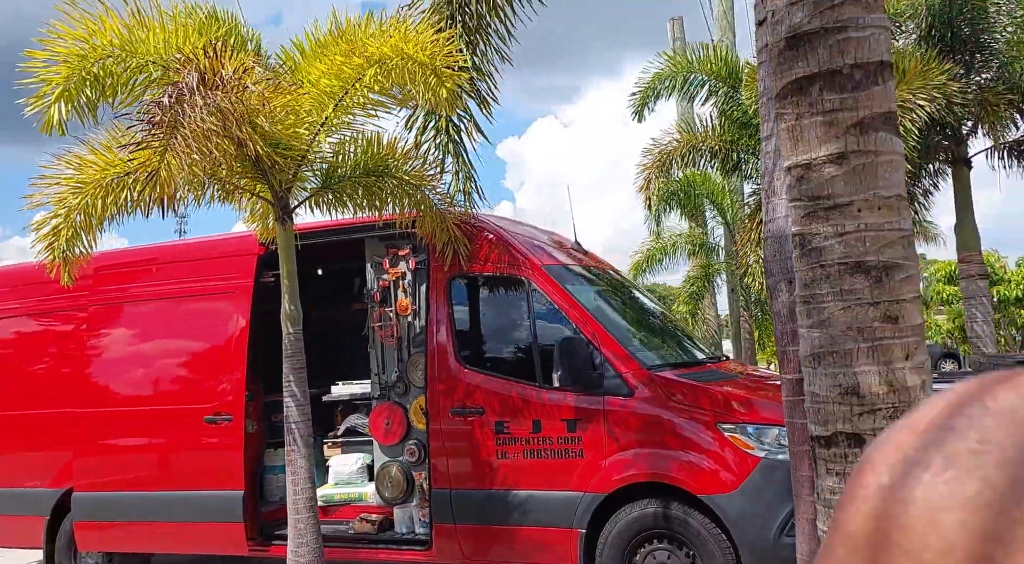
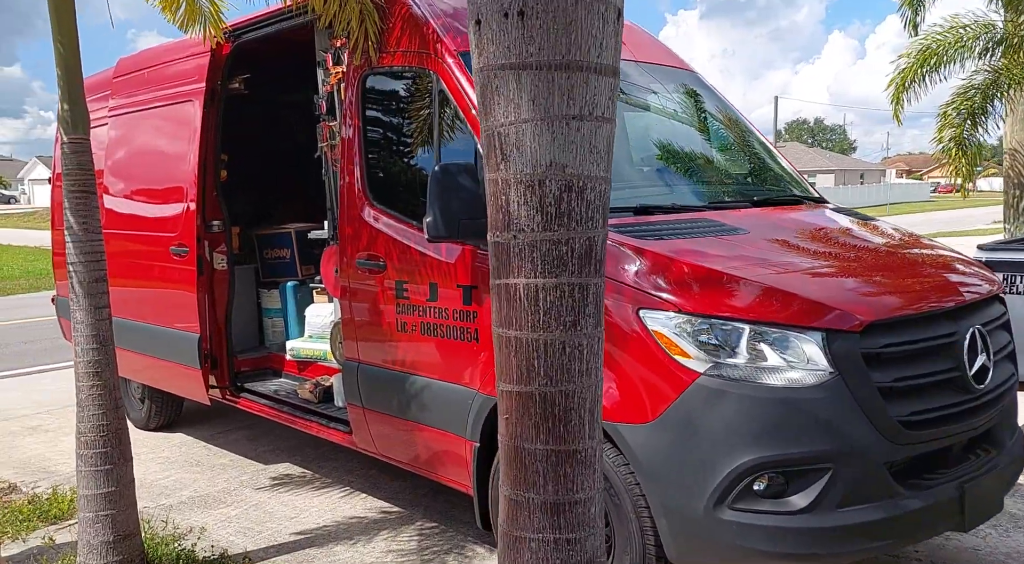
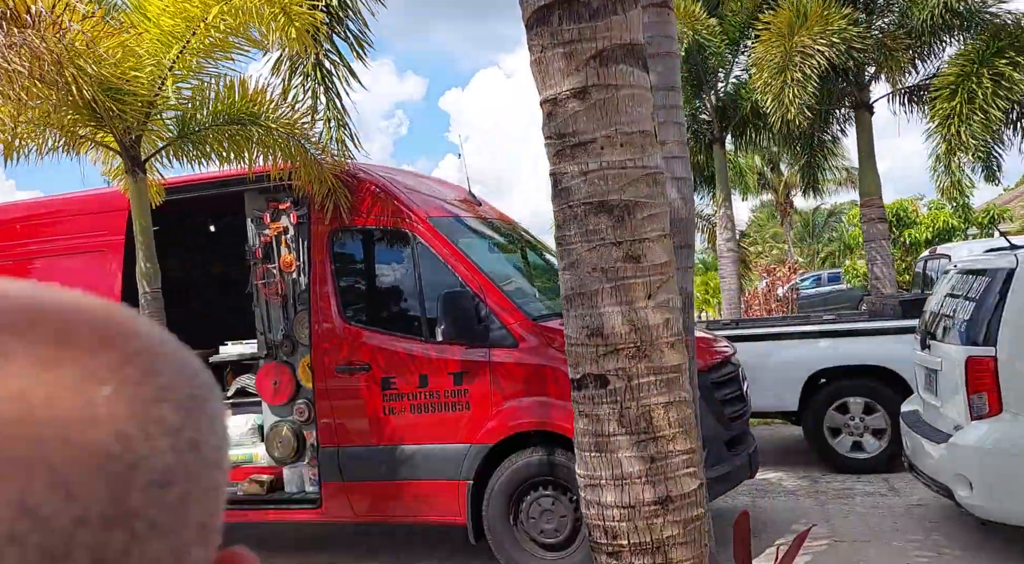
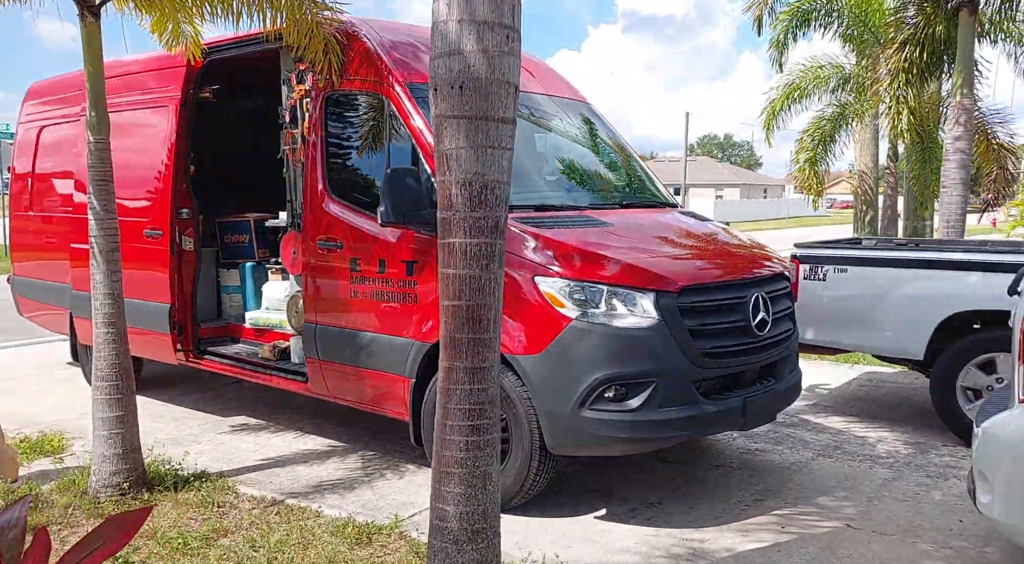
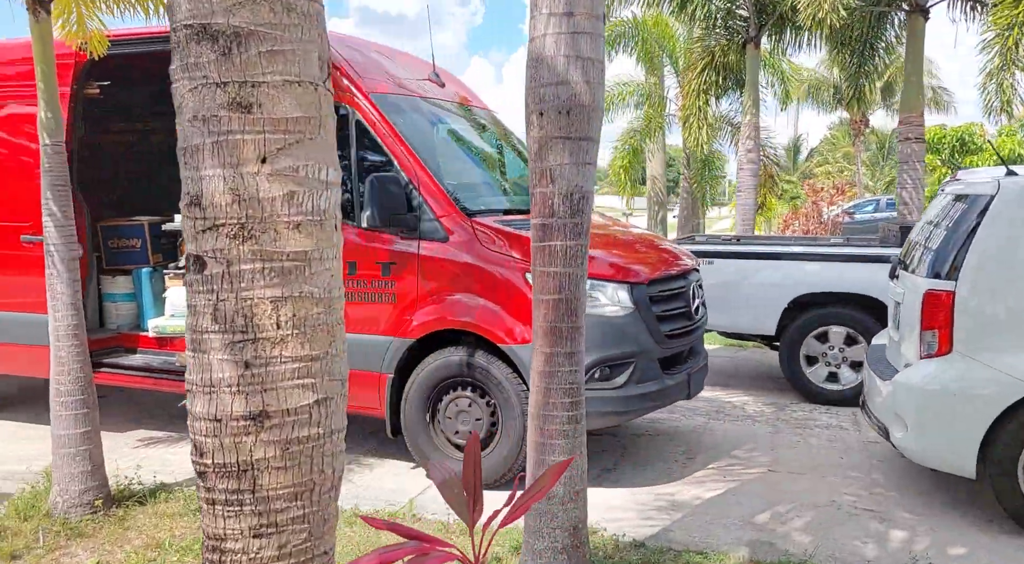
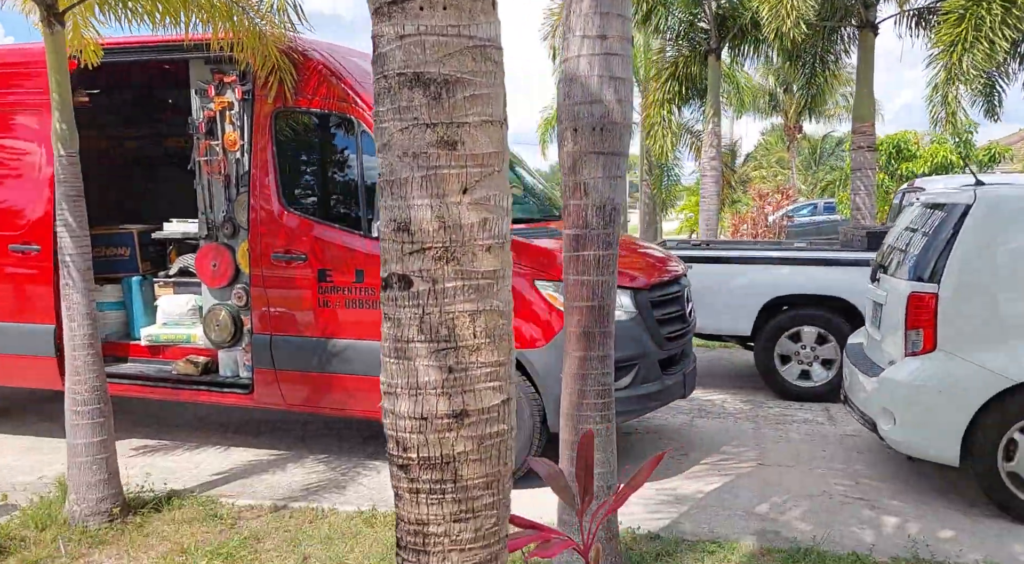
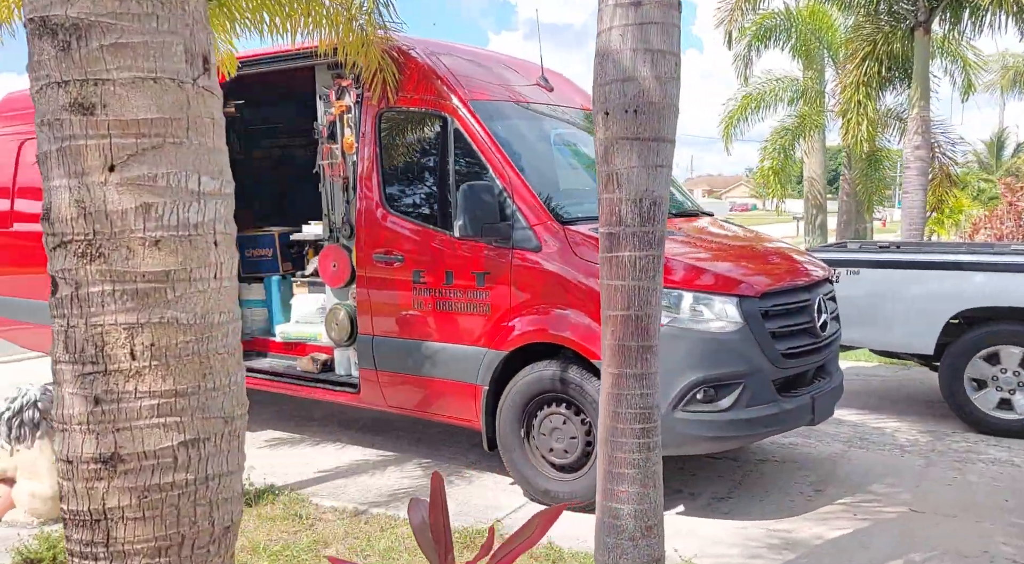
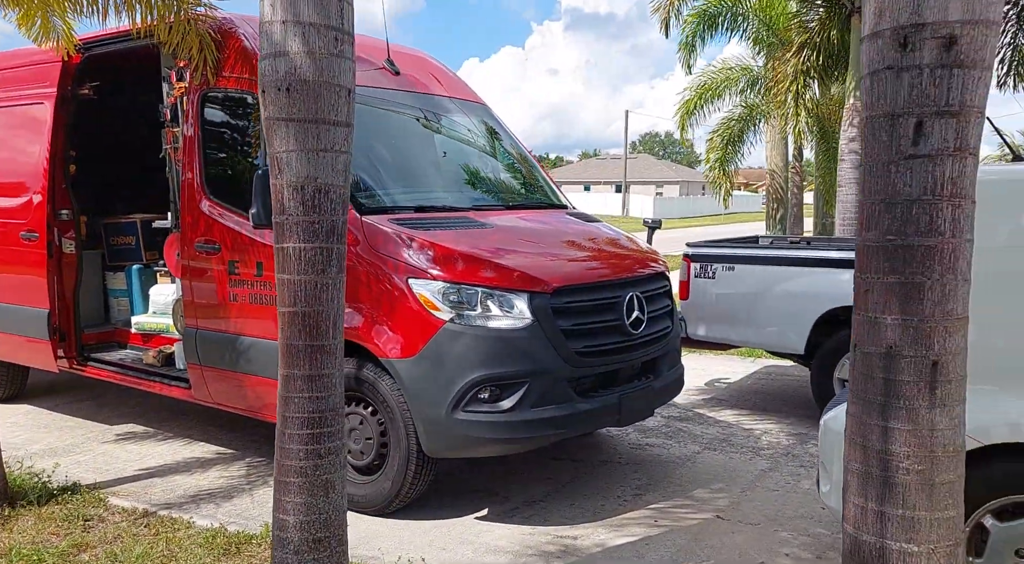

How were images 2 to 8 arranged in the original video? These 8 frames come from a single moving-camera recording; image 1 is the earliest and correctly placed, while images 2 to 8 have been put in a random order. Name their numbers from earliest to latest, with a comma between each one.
3, 6, 5, 7, 4, 8, 2
